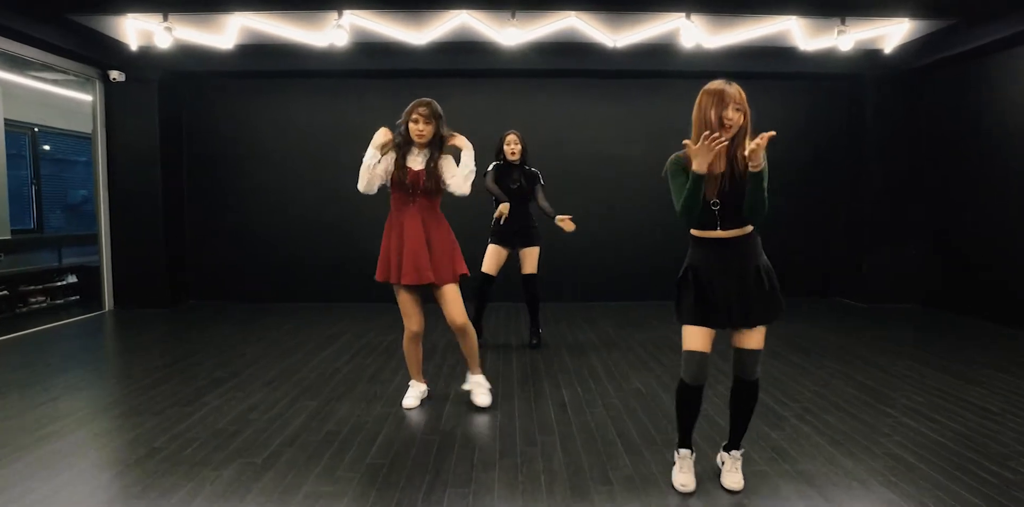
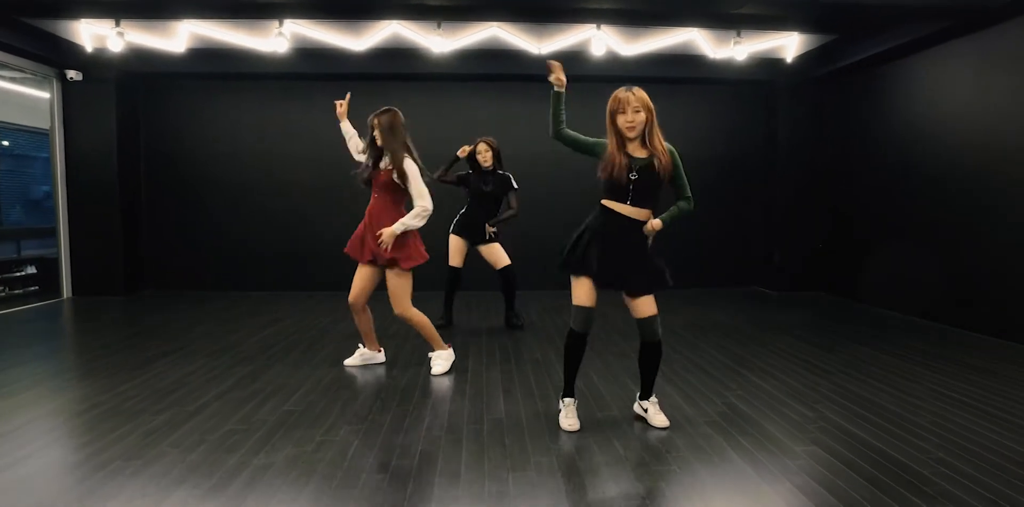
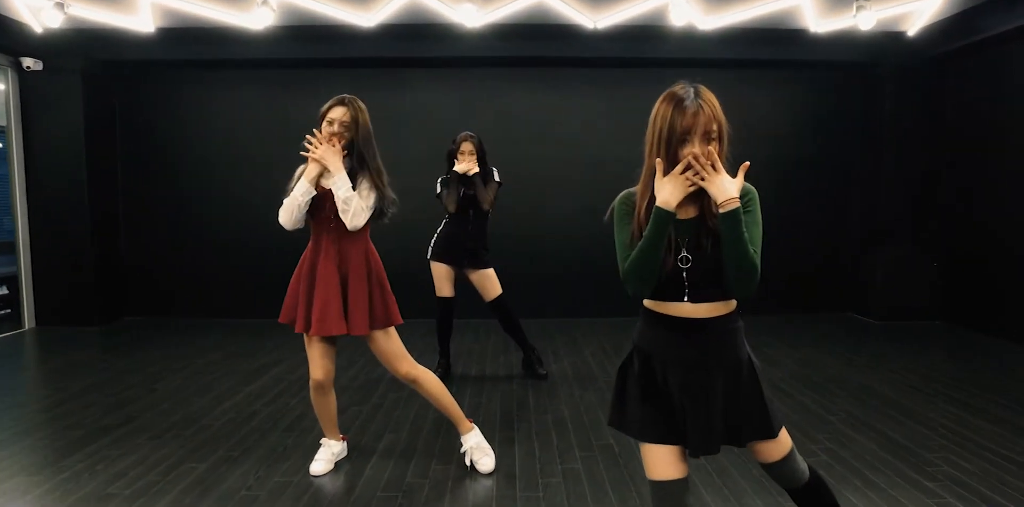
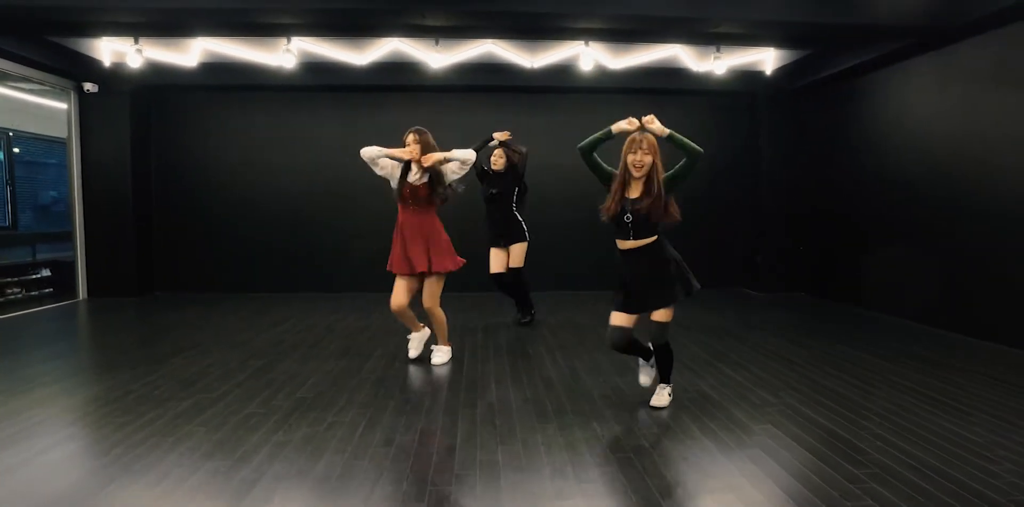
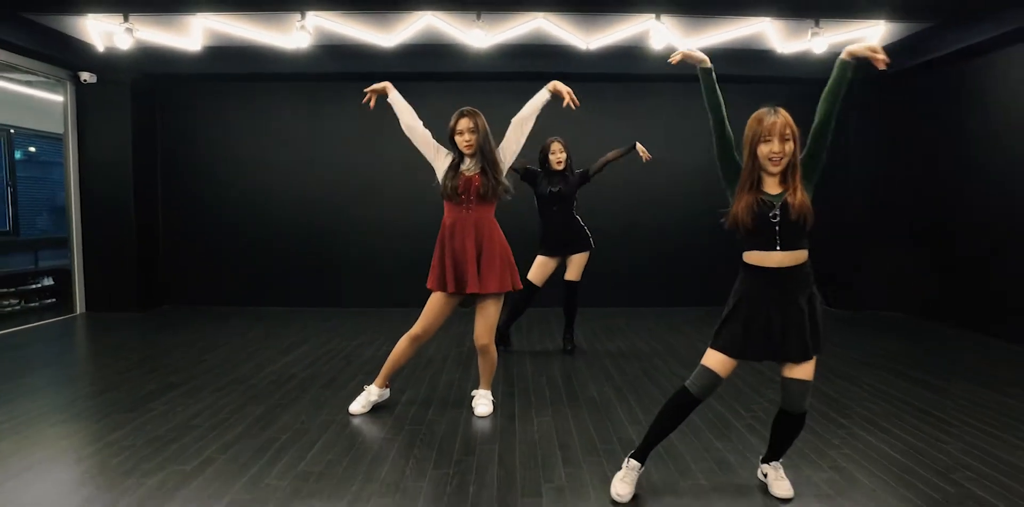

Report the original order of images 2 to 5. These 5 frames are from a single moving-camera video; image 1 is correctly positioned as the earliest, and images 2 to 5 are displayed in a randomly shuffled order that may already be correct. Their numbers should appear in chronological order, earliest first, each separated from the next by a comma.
3, 5, 4, 2
